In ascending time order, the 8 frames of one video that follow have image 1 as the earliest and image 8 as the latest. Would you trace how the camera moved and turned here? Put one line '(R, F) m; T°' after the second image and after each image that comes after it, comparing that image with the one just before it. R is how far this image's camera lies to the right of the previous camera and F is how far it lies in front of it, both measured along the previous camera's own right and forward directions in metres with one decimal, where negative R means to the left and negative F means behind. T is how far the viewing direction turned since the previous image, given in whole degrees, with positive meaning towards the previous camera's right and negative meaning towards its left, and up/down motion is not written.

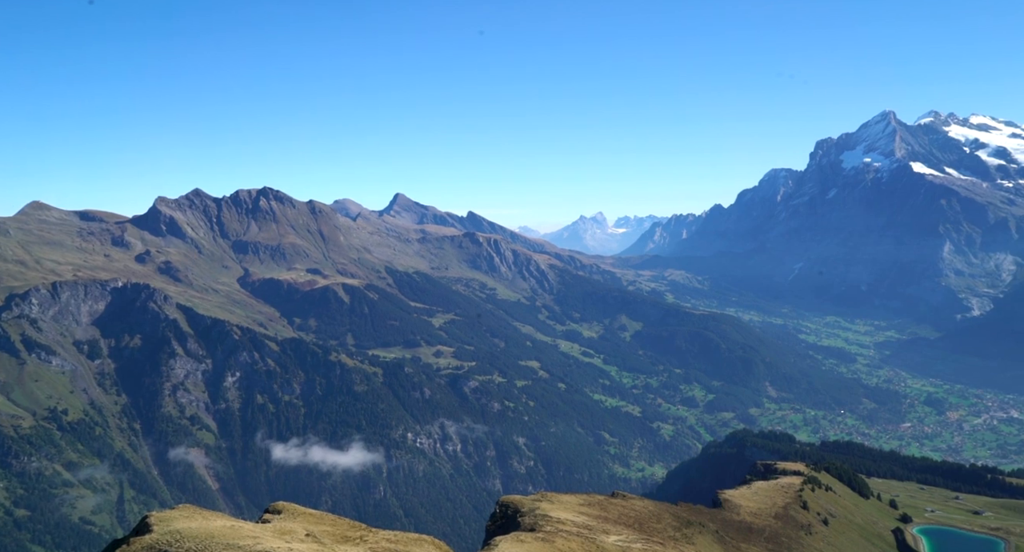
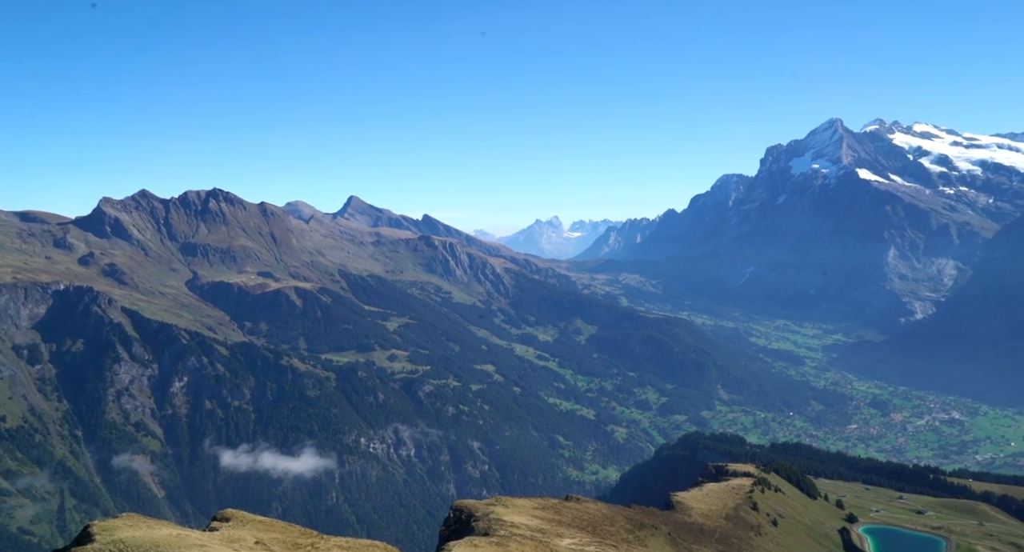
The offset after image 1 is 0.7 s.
(+59.8, -0.1) m; -3°
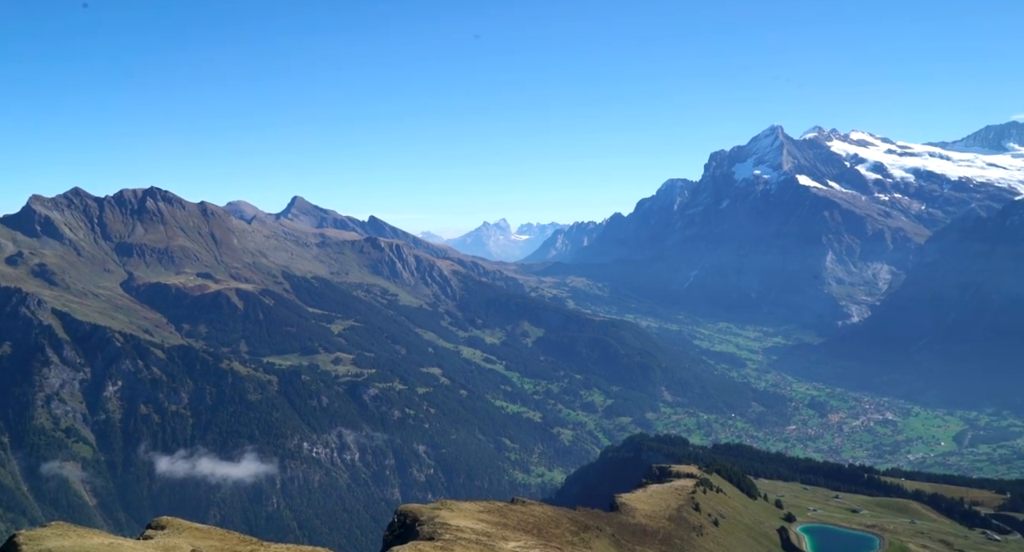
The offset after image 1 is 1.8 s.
(-10.1, +1.5) m; +4°
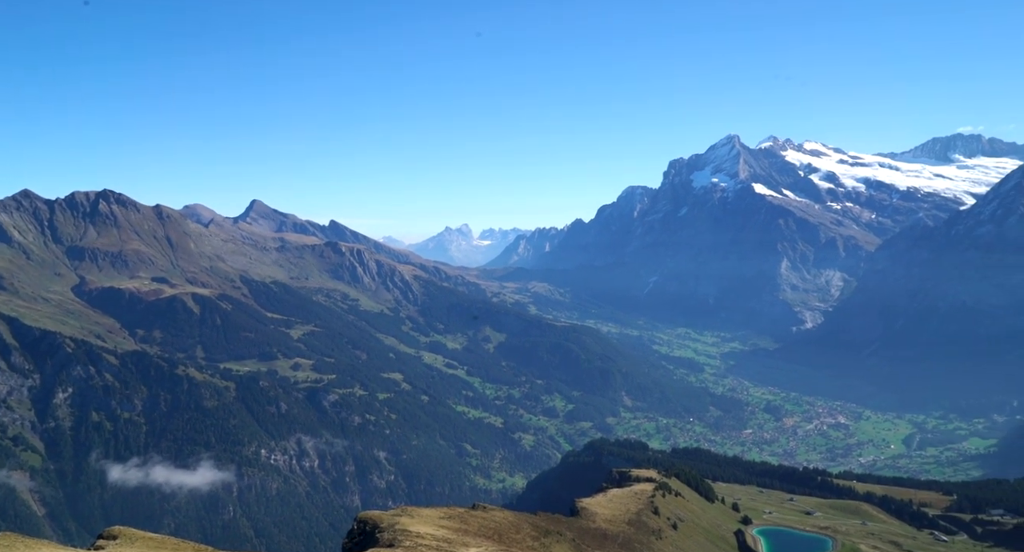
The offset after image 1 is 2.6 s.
(-10.4, -1.4) m; +3°
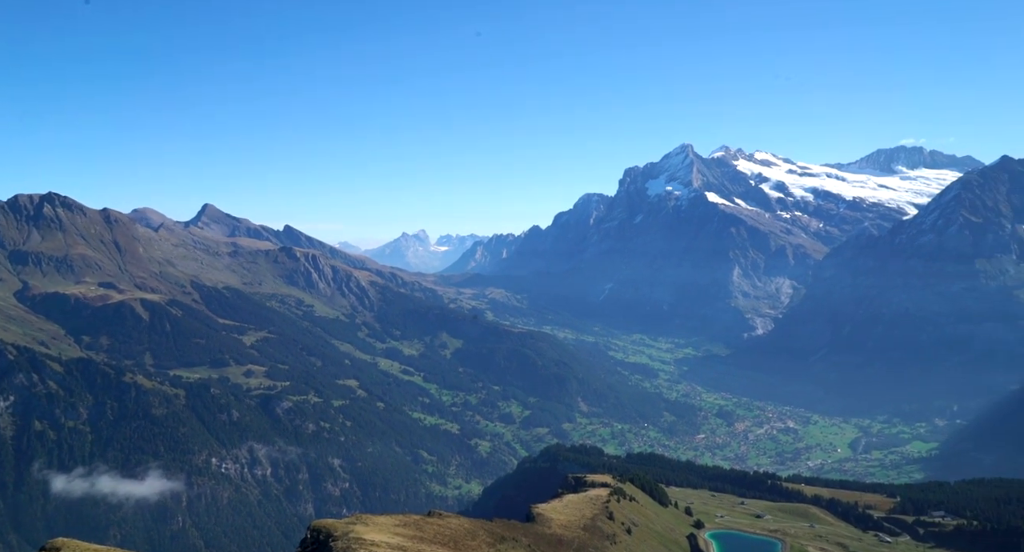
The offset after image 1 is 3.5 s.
(-10.1, -0.8) m; +4°
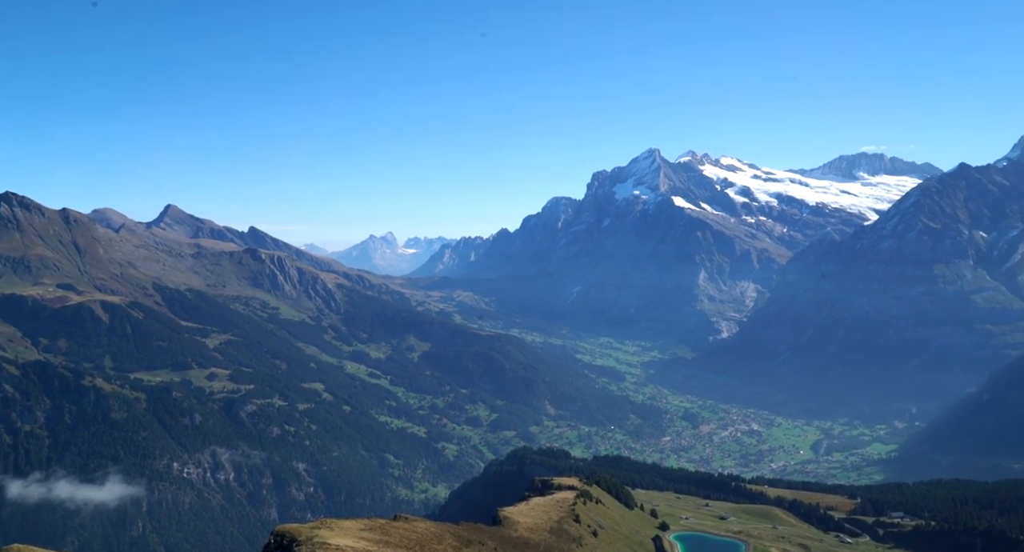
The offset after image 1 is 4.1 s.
(-4.3, +0.3) m; +2°
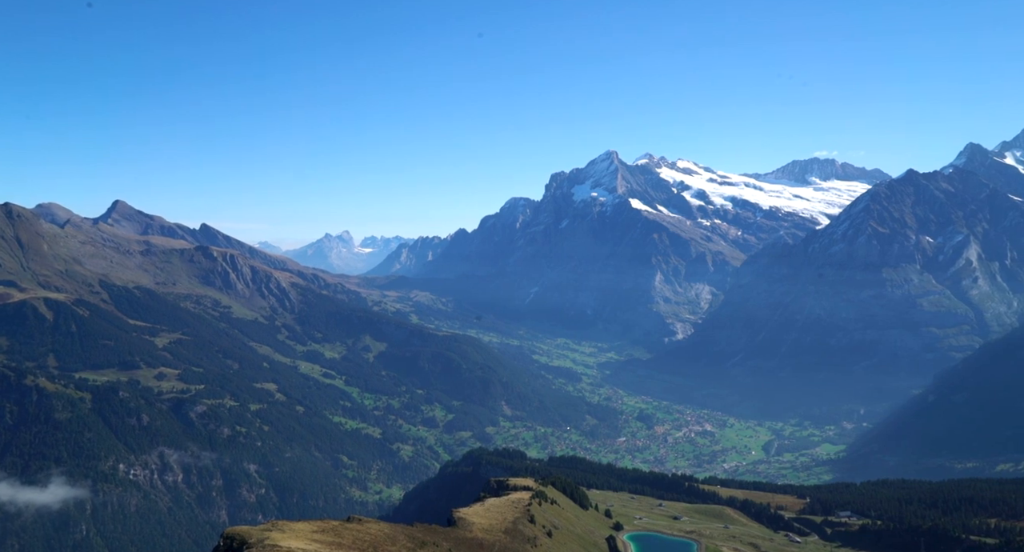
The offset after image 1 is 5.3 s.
(-4.3, +1.6) m; +3°
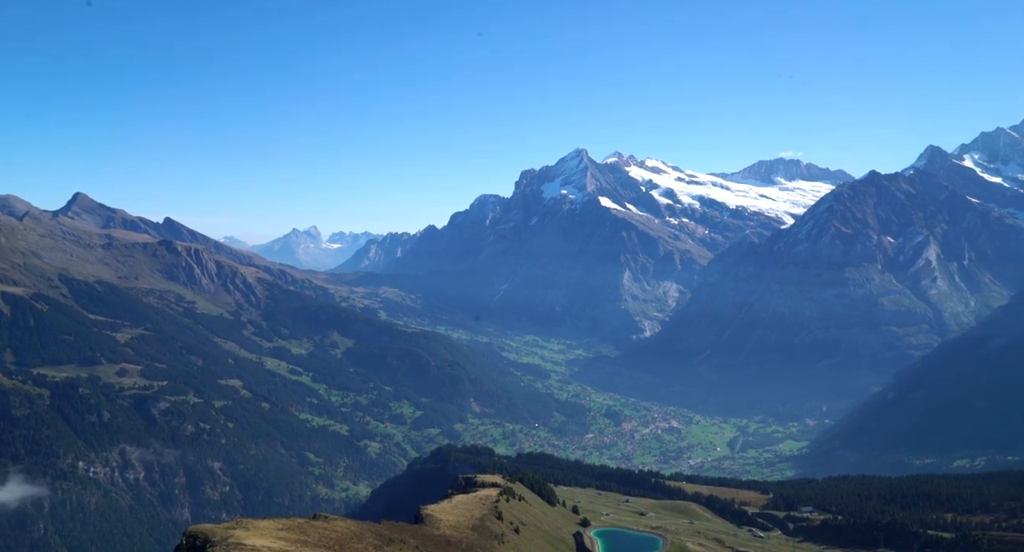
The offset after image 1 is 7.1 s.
(-4.5, +0.1) m; +2°
